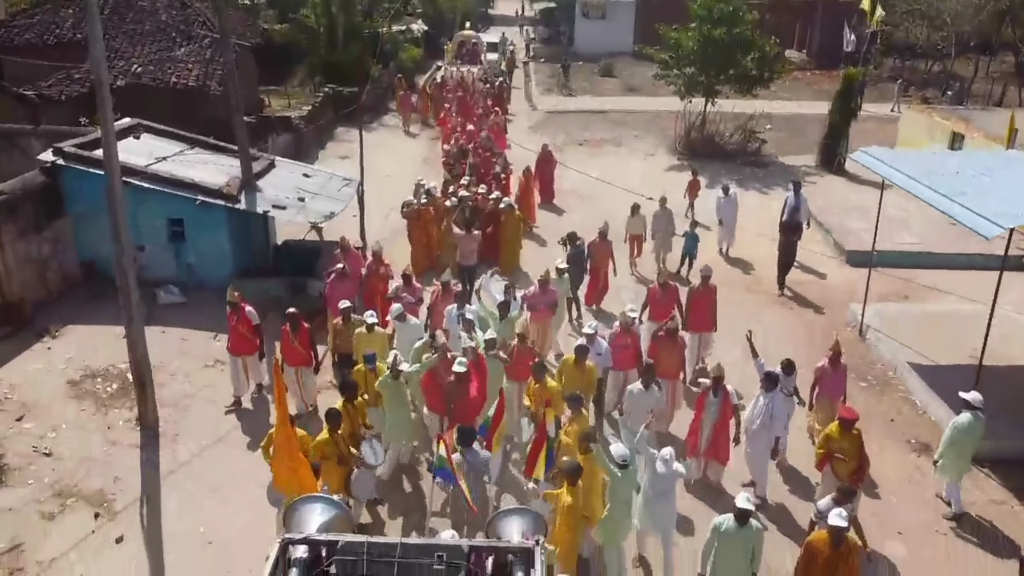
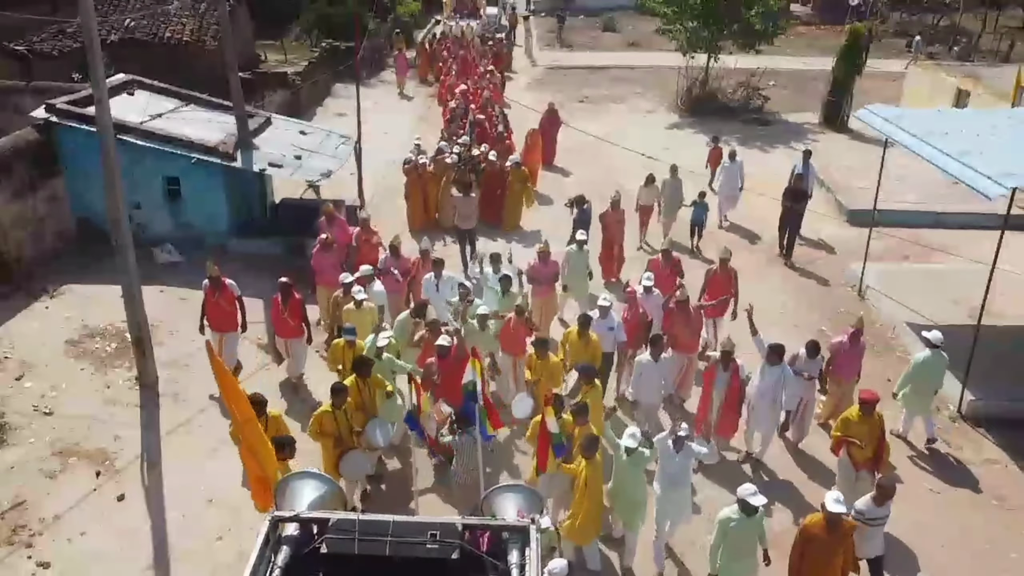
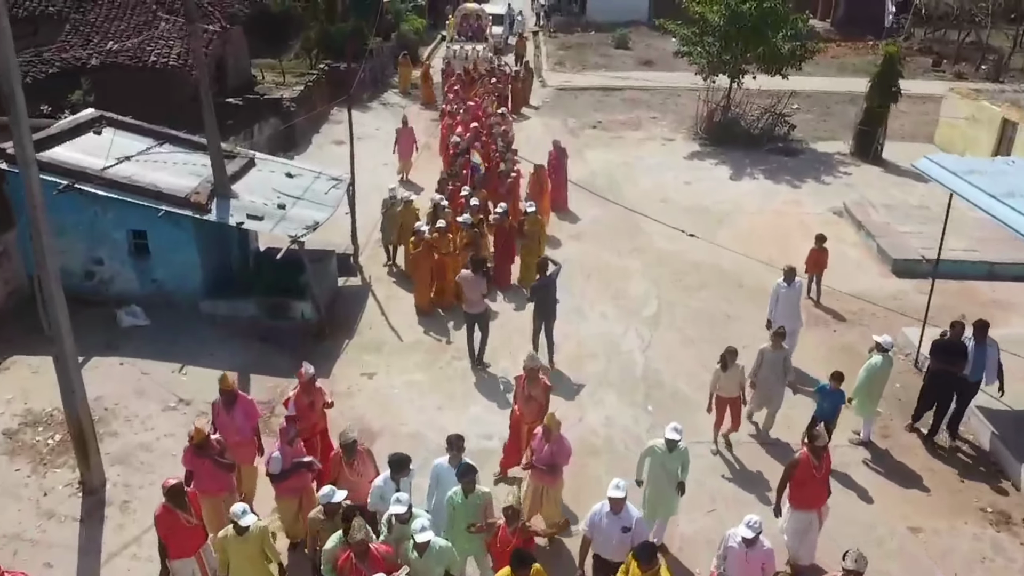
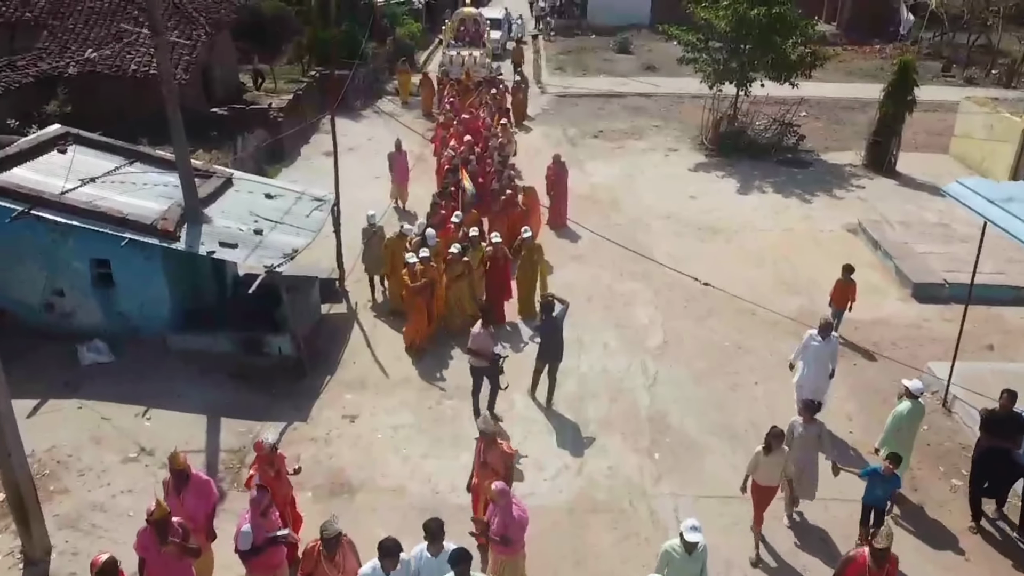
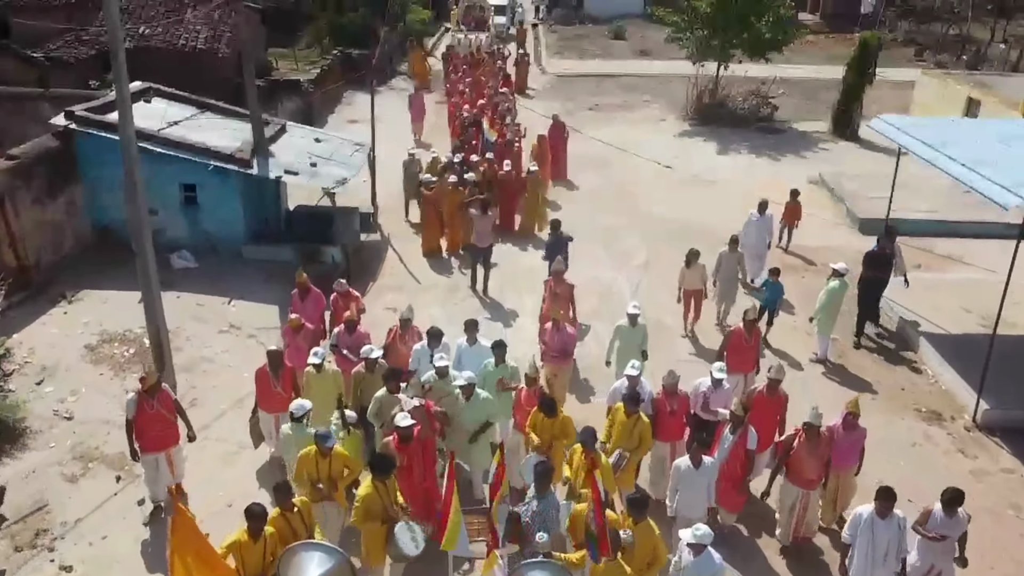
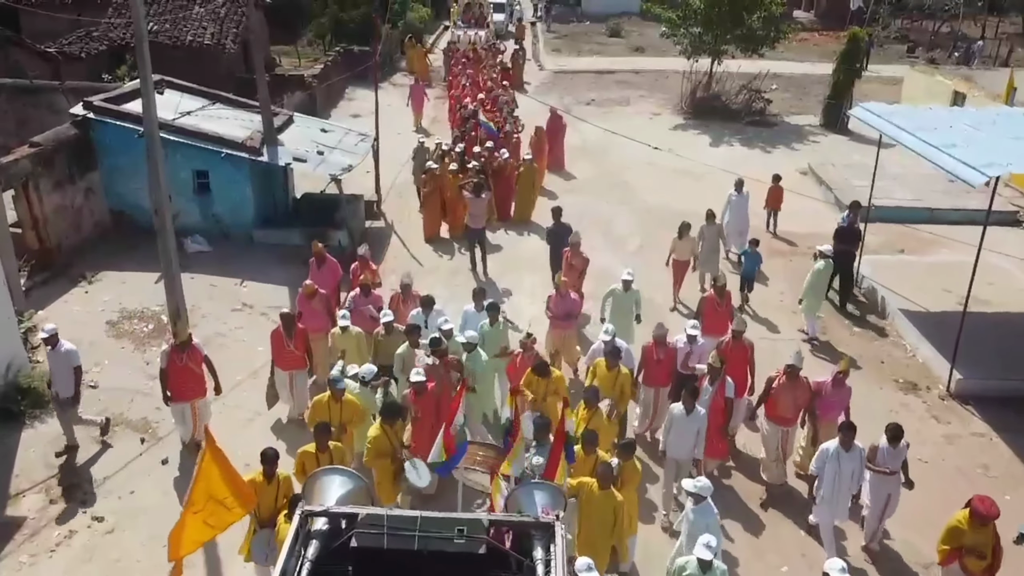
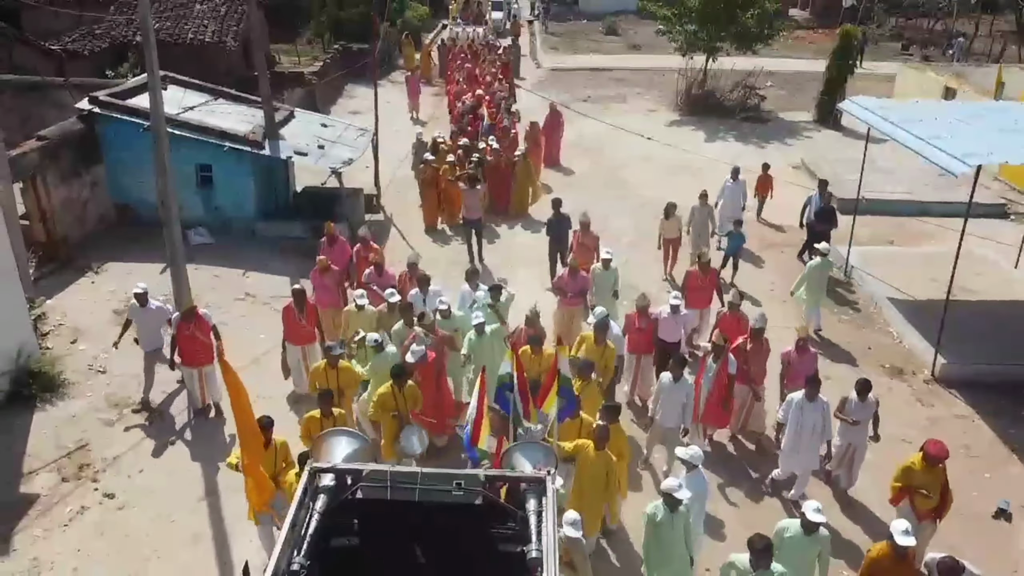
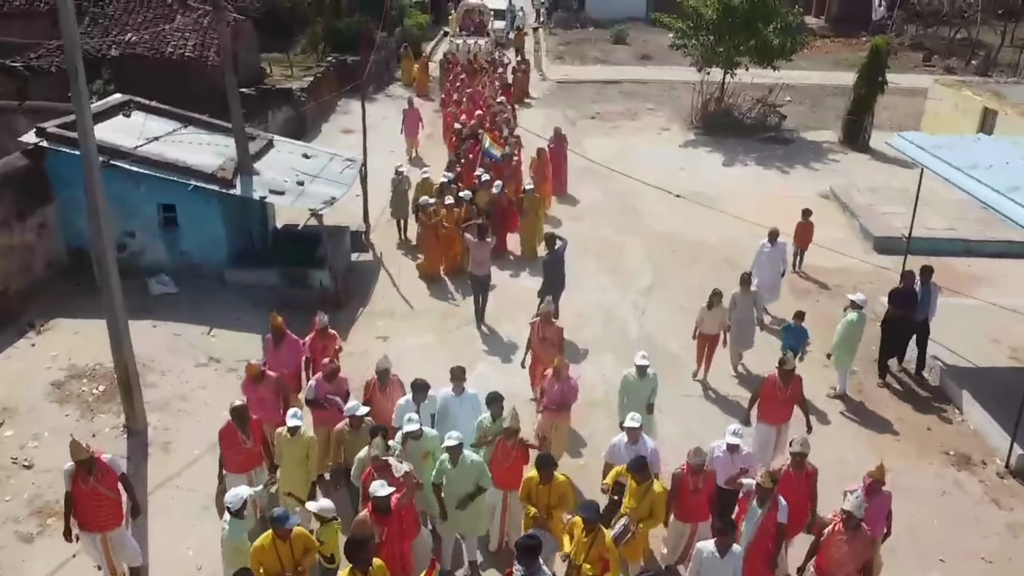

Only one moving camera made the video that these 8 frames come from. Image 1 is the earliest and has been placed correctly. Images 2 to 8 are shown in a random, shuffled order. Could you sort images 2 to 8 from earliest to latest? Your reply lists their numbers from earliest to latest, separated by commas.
2, 7, 6, 5, 8, 3, 4
